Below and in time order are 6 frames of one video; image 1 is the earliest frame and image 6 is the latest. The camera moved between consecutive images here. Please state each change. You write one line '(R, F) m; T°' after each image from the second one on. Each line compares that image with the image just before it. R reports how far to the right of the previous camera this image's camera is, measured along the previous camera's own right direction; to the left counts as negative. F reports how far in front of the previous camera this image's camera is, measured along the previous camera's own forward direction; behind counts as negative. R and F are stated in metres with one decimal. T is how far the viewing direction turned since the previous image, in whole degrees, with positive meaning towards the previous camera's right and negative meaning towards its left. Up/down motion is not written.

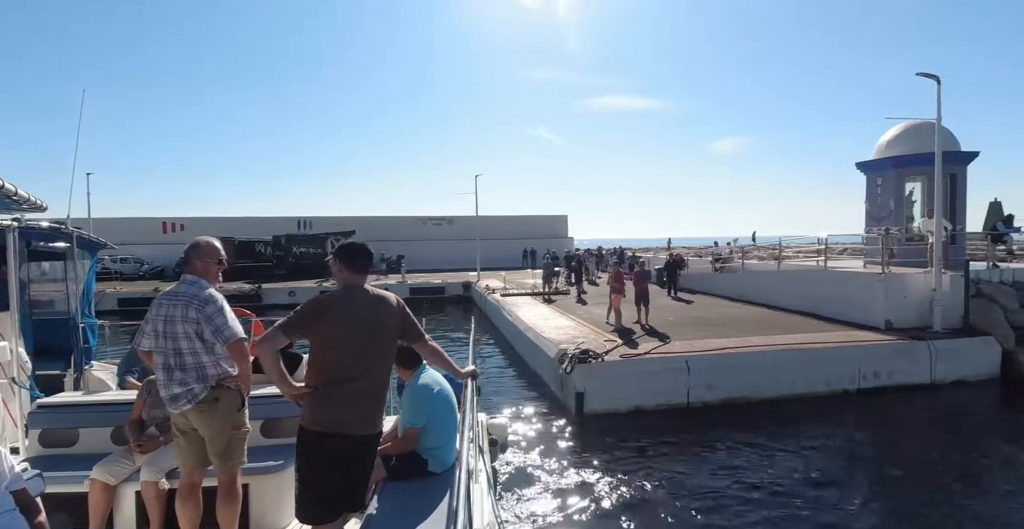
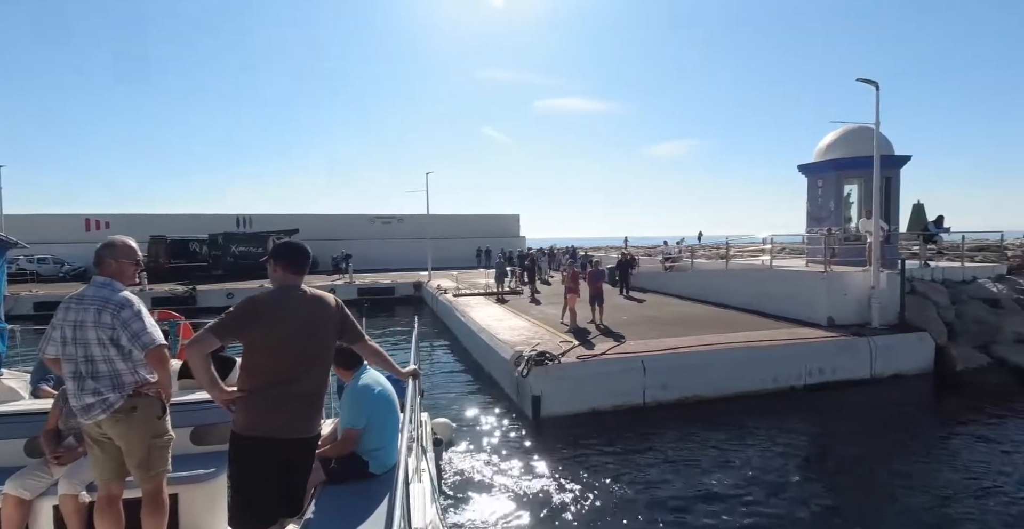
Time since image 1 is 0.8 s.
(0.0, +0.3) m; +6°
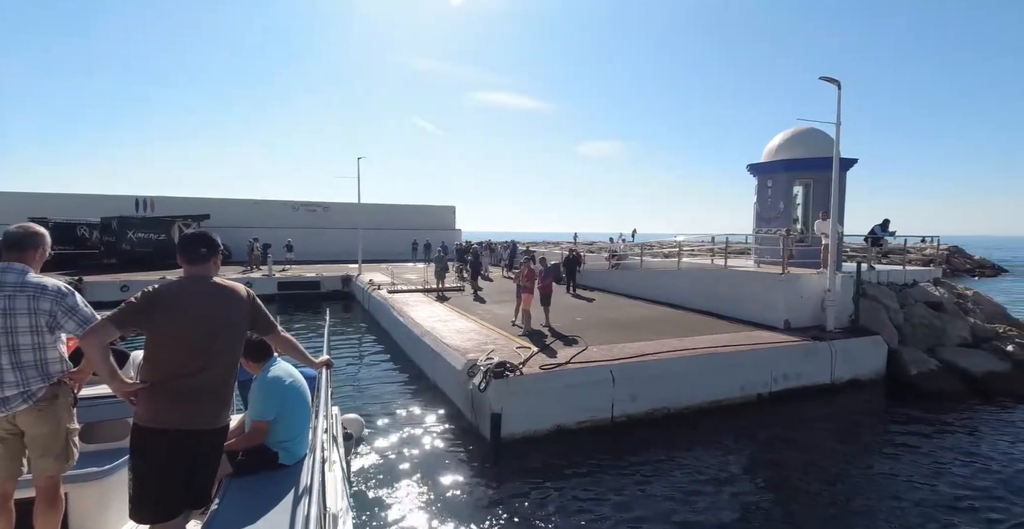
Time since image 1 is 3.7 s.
(-0.4, +1.0) m; +8°
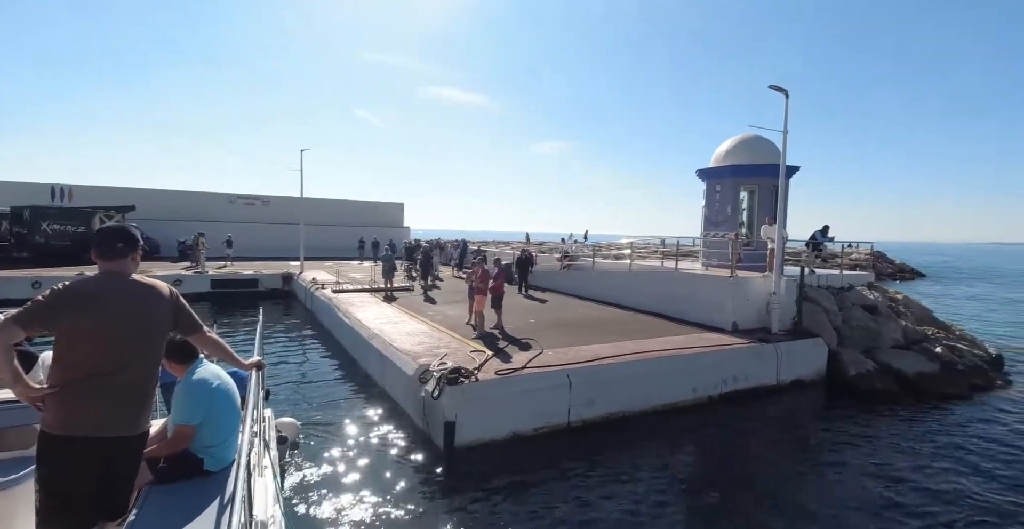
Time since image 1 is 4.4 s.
(-0.1, +0.3) m; +6°
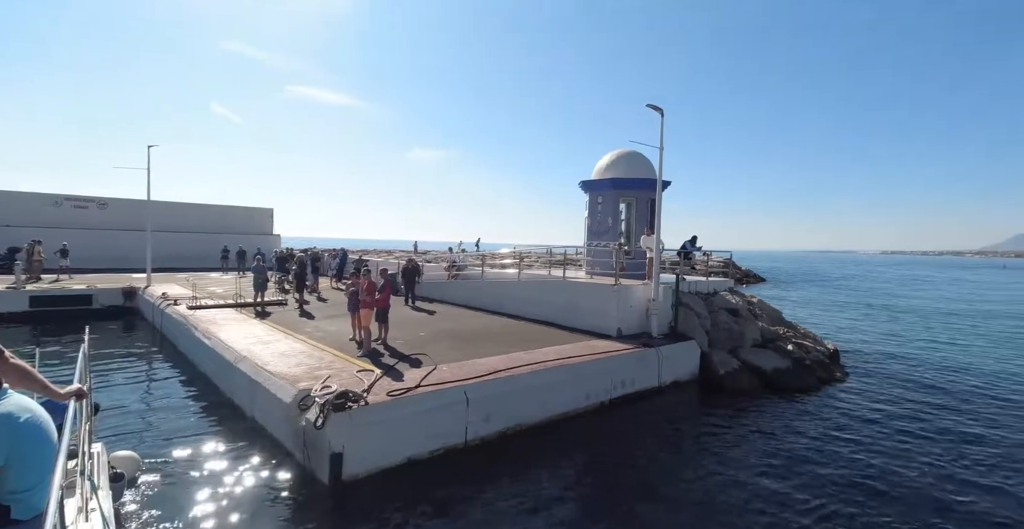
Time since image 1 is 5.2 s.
(-0.1, +0.3) m; +13°
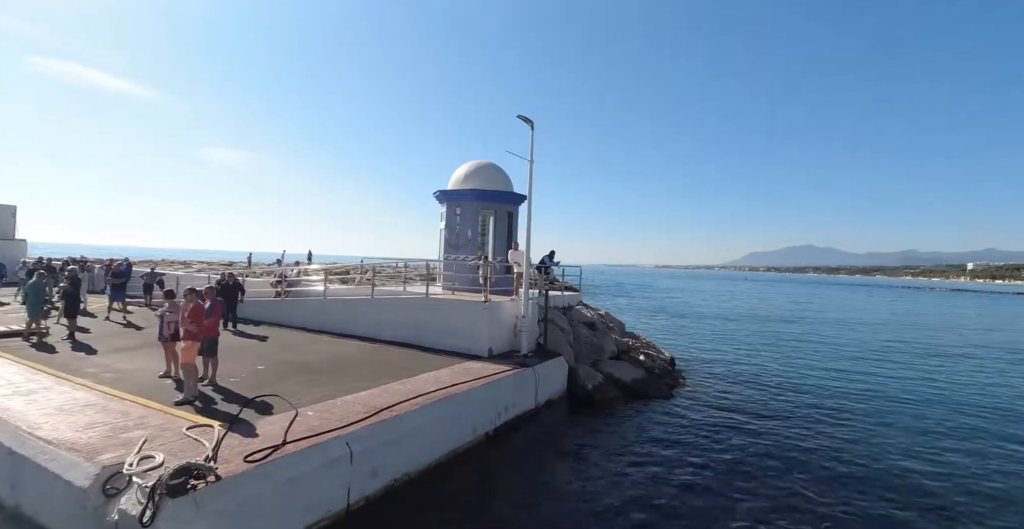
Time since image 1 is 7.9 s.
(-0.8, +0.8) m; +20°
